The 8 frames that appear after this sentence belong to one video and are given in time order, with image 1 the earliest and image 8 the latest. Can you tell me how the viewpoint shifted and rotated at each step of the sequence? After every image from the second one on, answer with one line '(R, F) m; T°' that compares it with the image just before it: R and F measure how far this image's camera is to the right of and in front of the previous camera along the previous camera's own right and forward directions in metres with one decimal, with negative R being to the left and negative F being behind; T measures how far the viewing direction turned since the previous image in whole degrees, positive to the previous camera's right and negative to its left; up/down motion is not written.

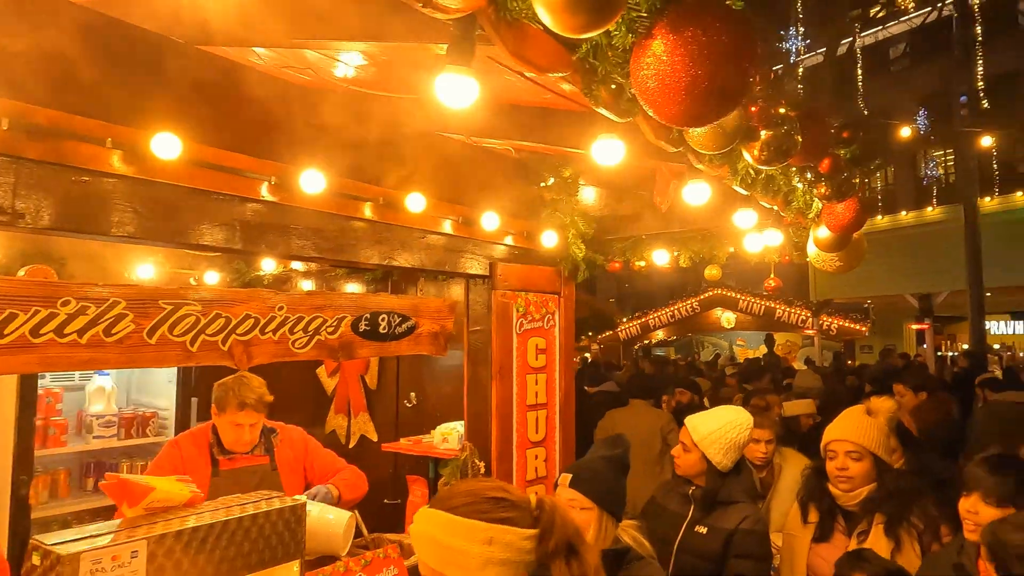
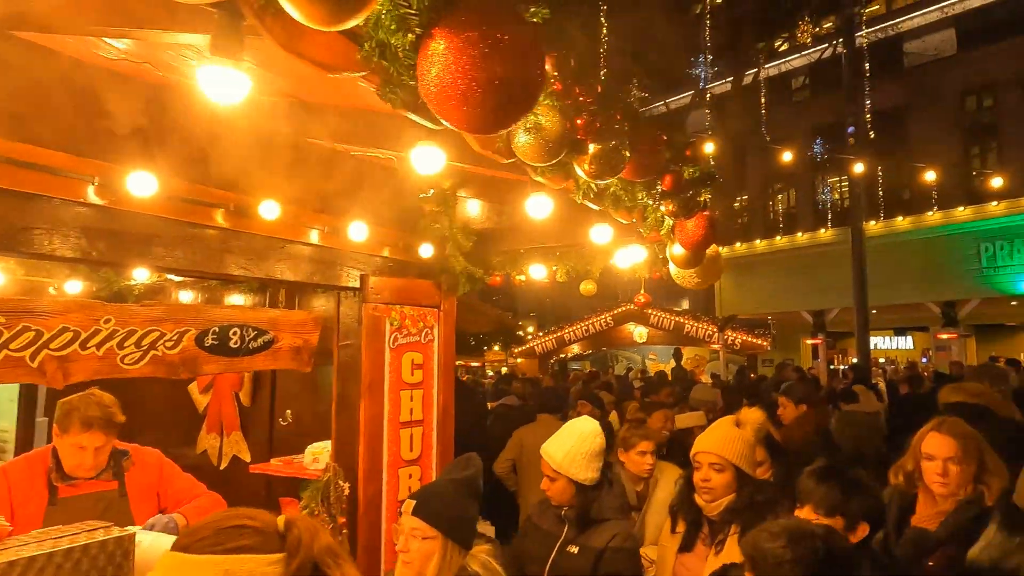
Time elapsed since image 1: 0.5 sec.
(+0.2, 0.0) m; +7°
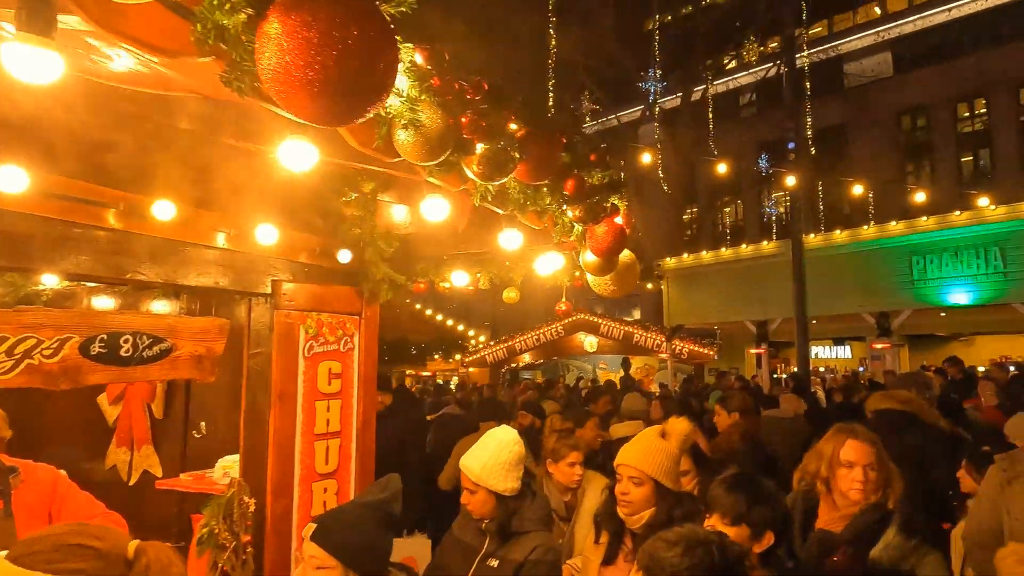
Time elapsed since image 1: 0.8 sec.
(+0.1, 0.0) m; +4°
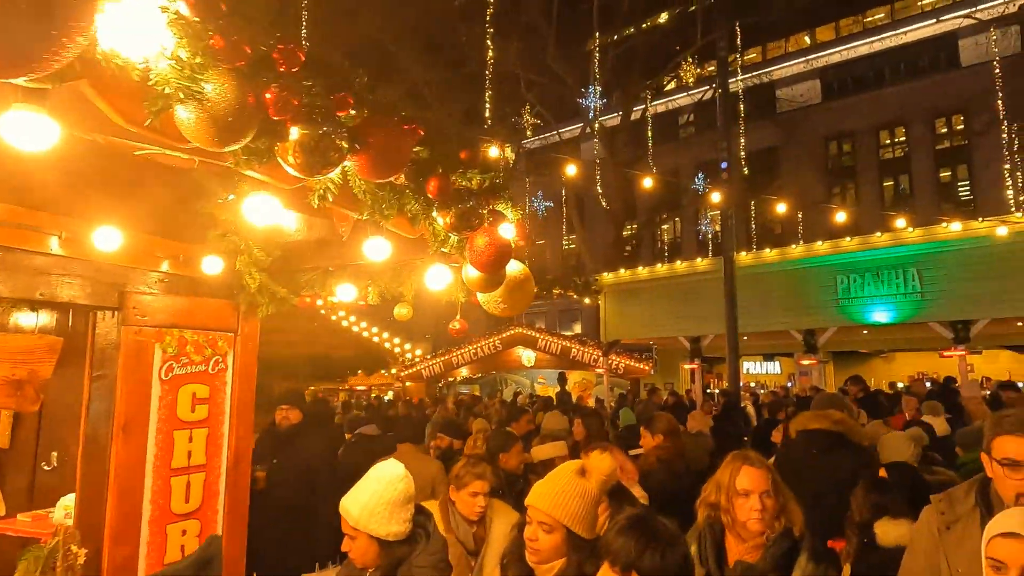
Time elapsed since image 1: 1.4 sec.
(+0.2, +0.2) m; +5°
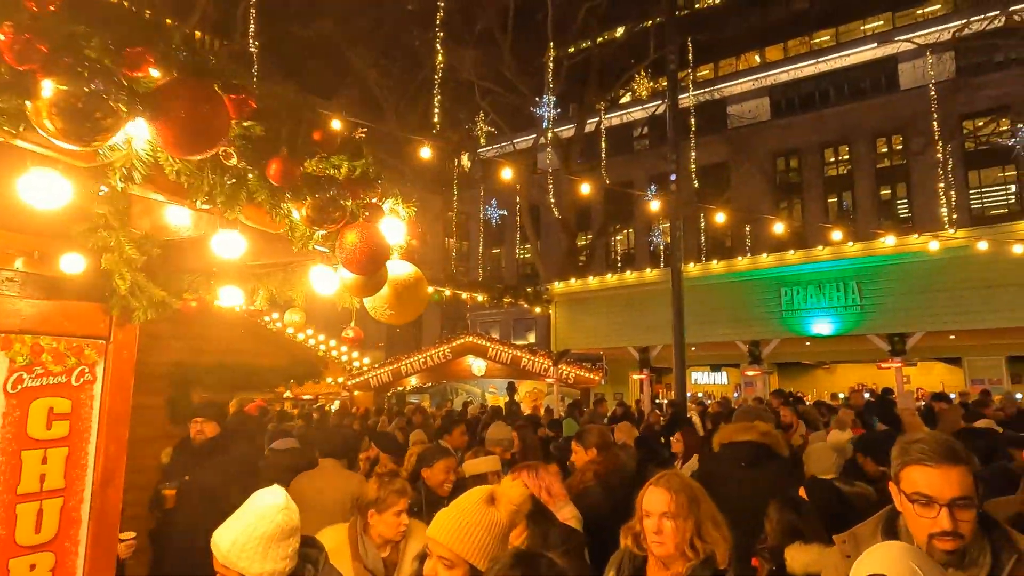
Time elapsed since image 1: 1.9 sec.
(+0.2, +0.2) m; +4°
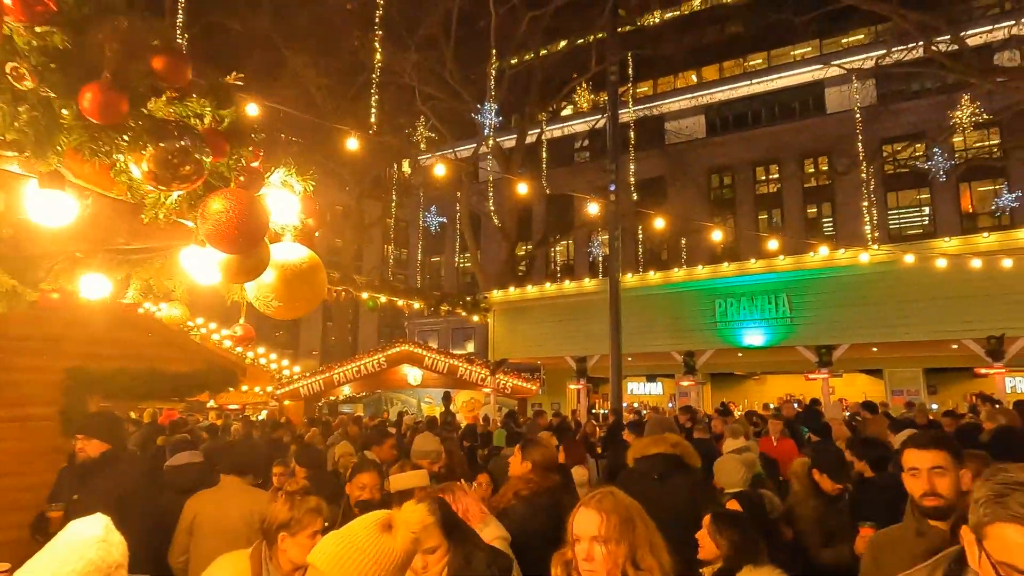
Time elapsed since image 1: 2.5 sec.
(+0.1, +0.2) m; +5°
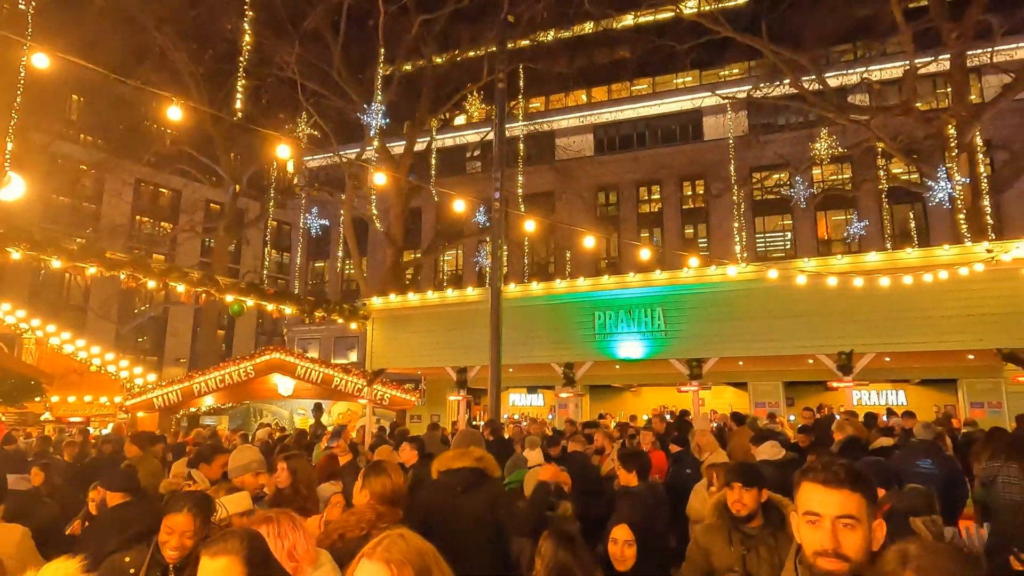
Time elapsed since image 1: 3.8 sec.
(+0.2, +0.3) m; +9°
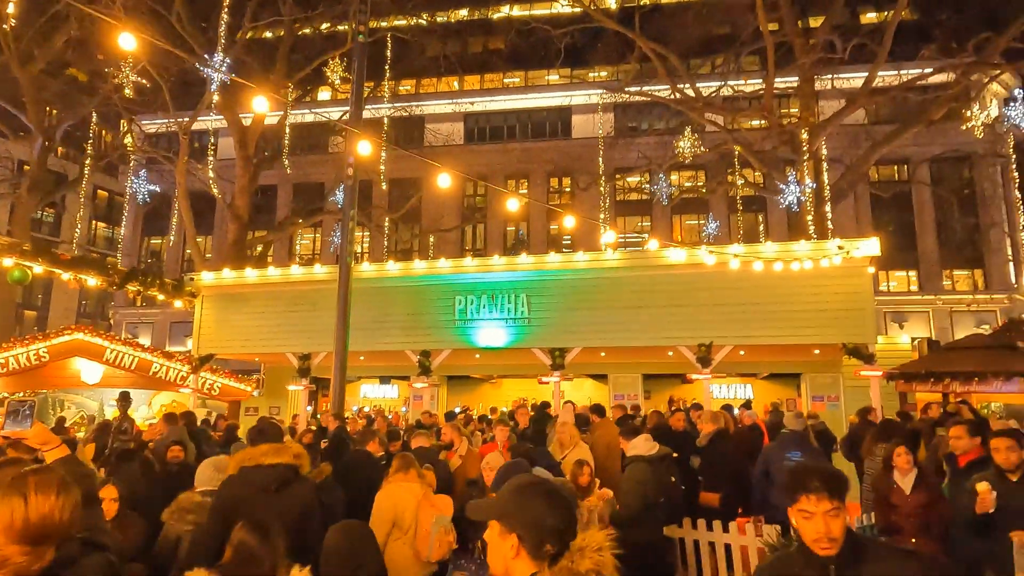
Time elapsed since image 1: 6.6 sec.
(+0.2, +1.0) m; +12°
